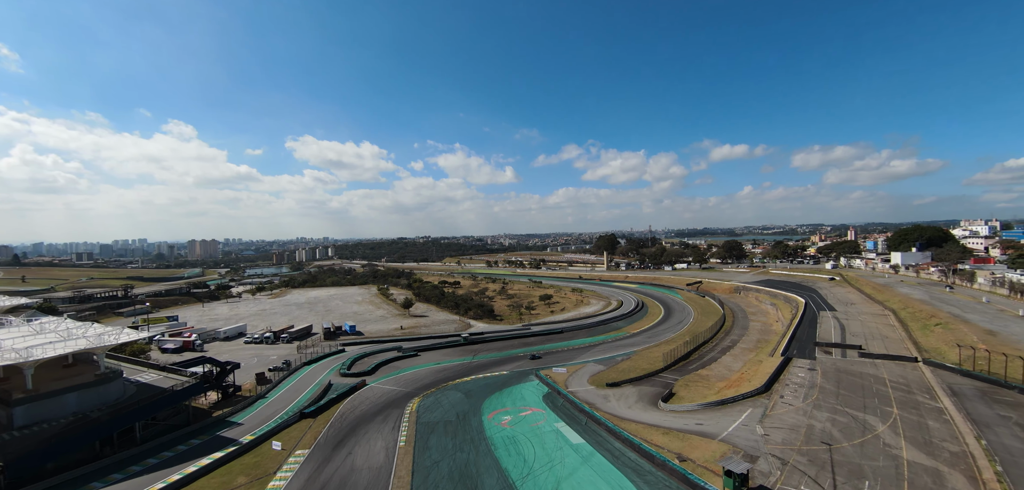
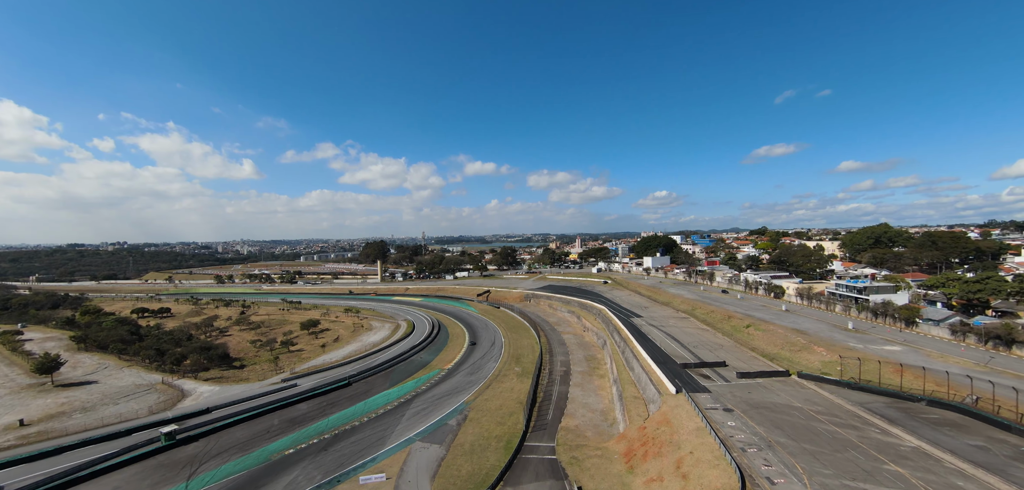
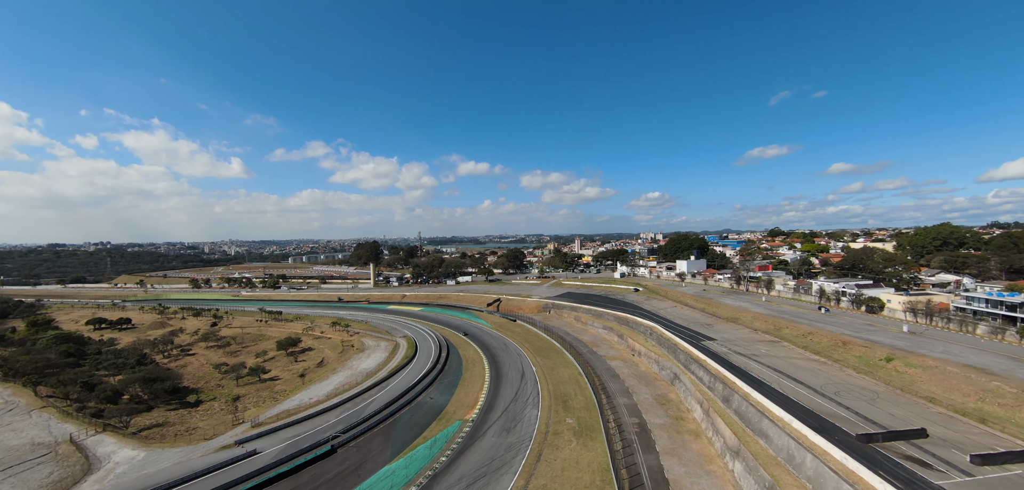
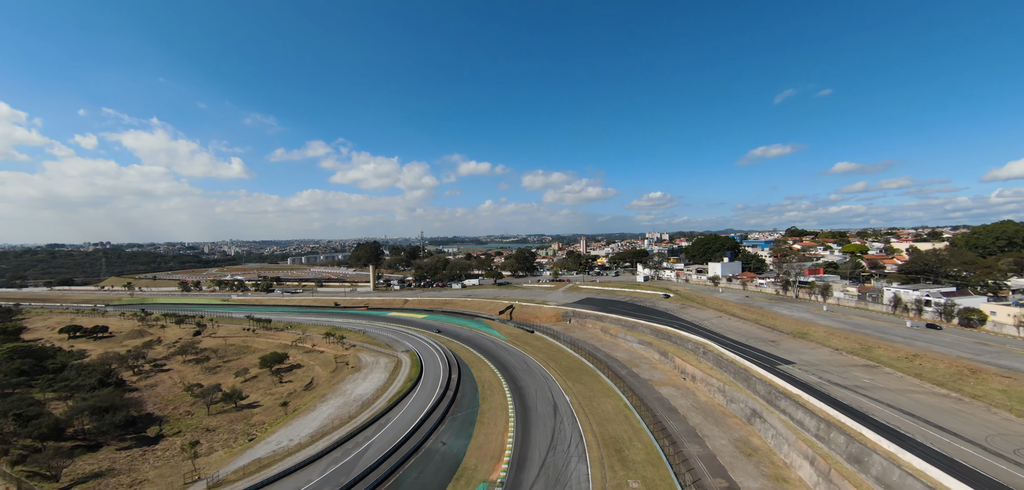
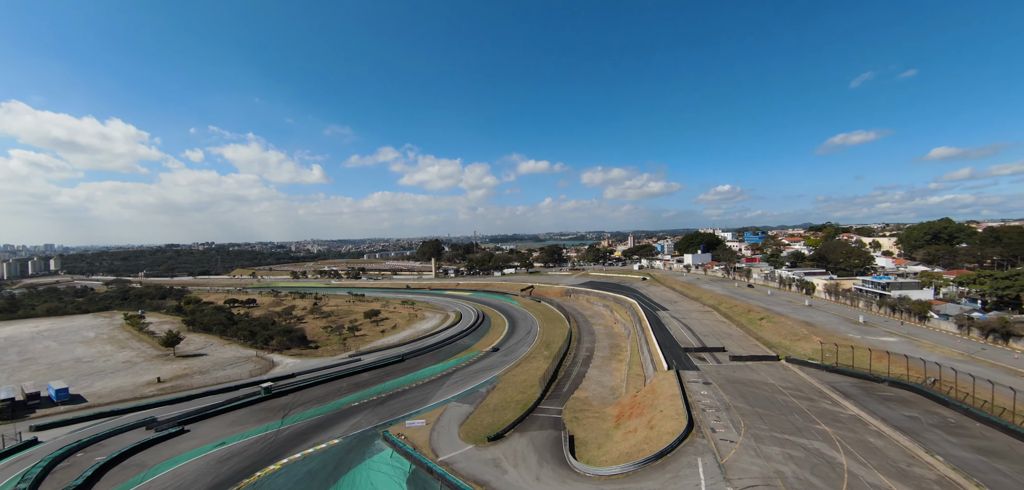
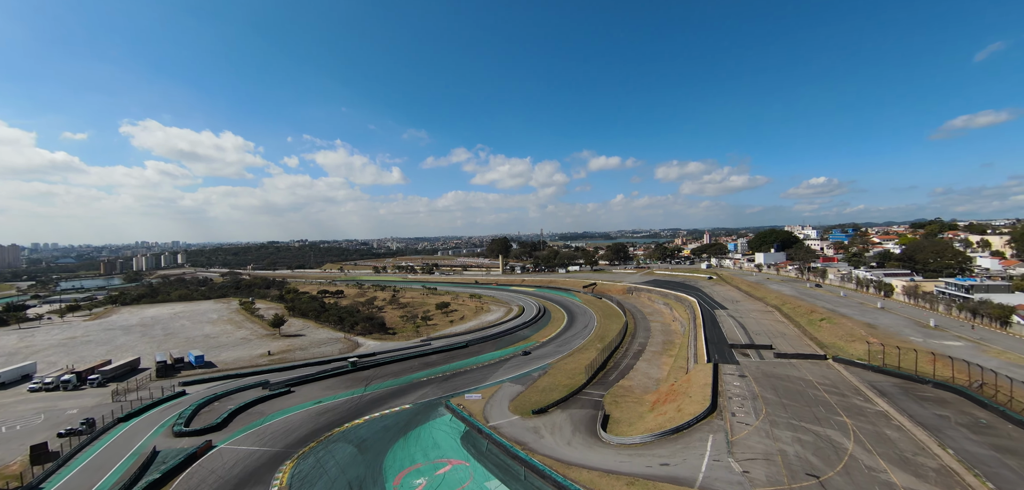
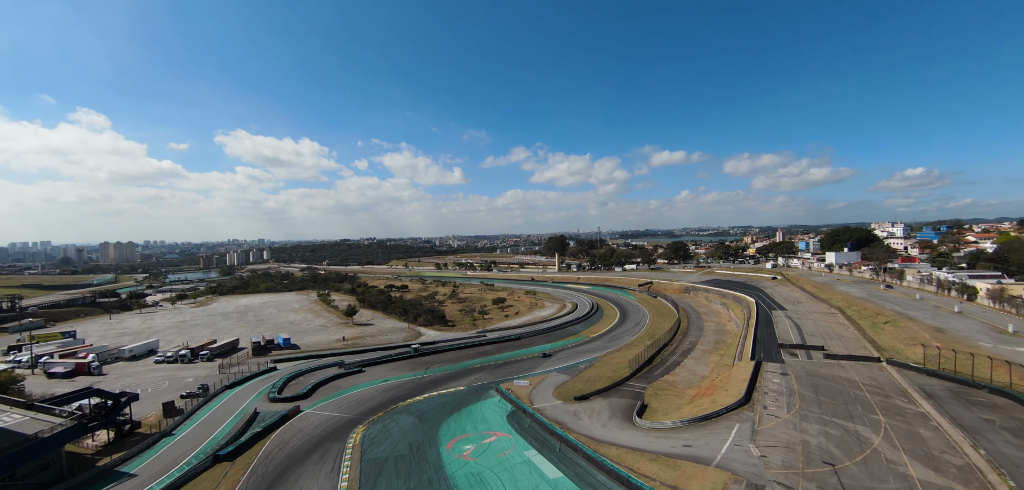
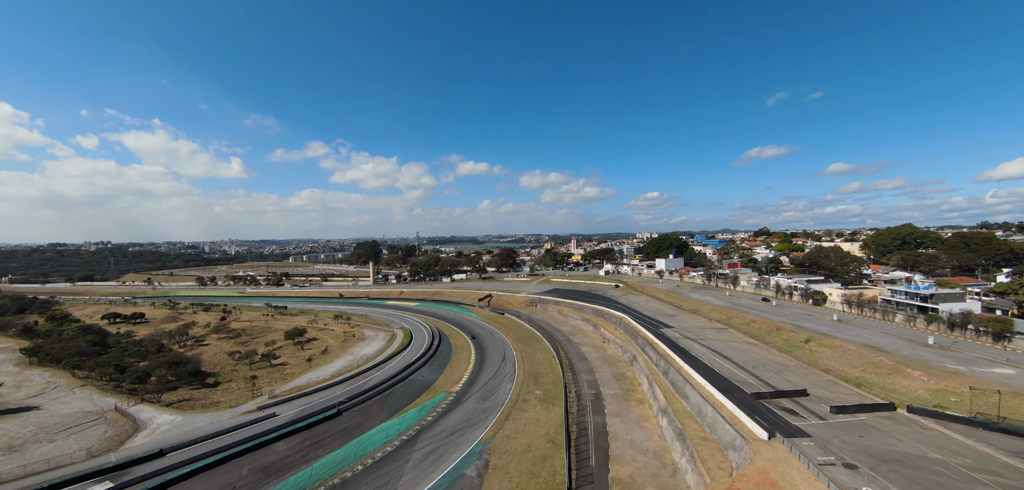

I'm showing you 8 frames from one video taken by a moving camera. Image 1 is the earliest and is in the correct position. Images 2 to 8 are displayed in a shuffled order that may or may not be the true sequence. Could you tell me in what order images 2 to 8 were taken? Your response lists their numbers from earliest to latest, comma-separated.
7, 6, 5, 2, 8, 3, 4
